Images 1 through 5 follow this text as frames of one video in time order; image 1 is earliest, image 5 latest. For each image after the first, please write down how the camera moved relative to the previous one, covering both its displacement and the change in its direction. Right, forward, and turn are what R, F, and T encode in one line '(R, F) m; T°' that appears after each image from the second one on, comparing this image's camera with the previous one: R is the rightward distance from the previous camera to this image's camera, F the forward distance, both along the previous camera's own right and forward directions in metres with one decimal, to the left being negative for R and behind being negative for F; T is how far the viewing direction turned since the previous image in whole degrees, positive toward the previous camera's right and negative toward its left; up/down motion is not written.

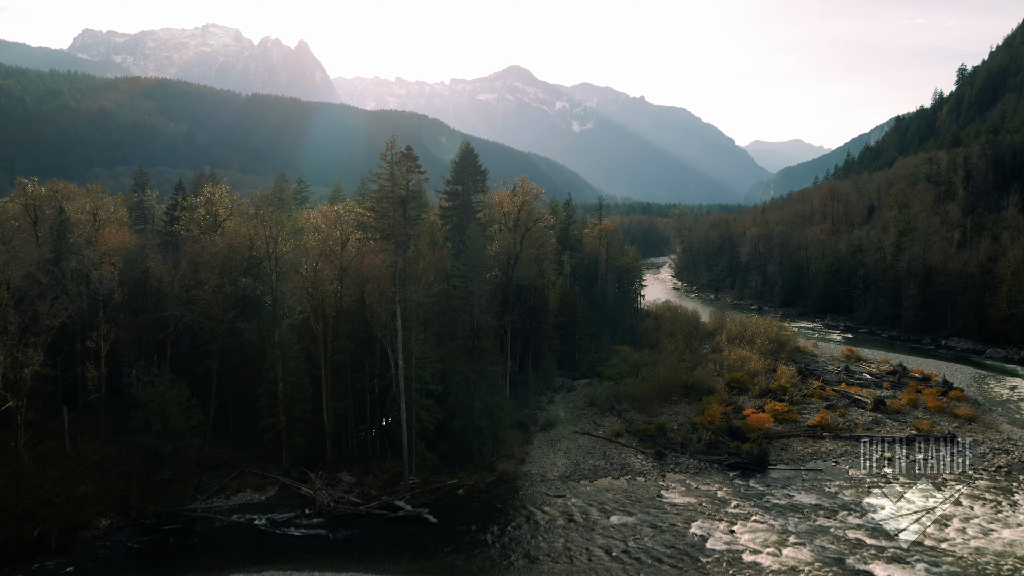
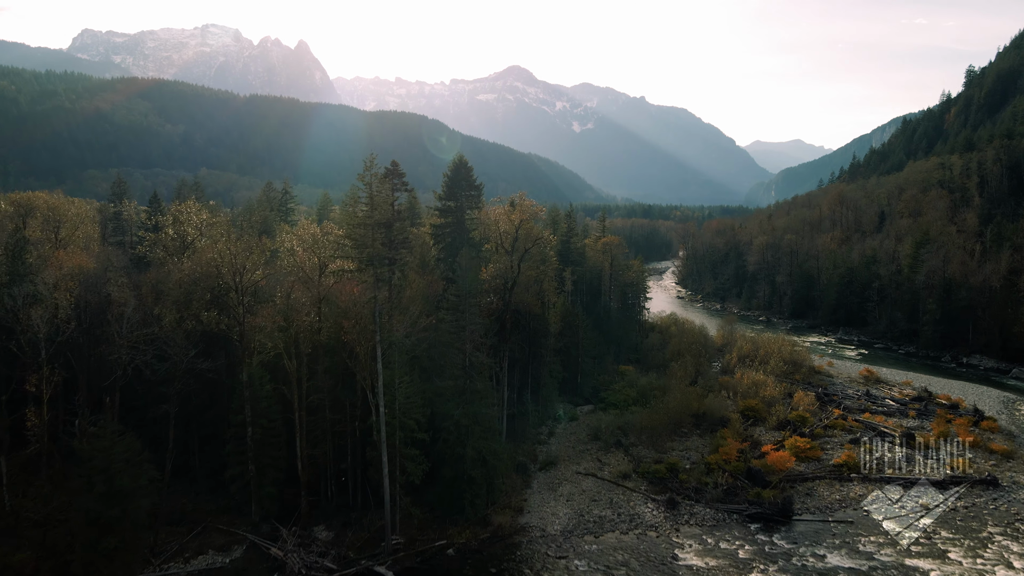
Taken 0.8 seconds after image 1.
(+0.1, +3.3) m; 0°
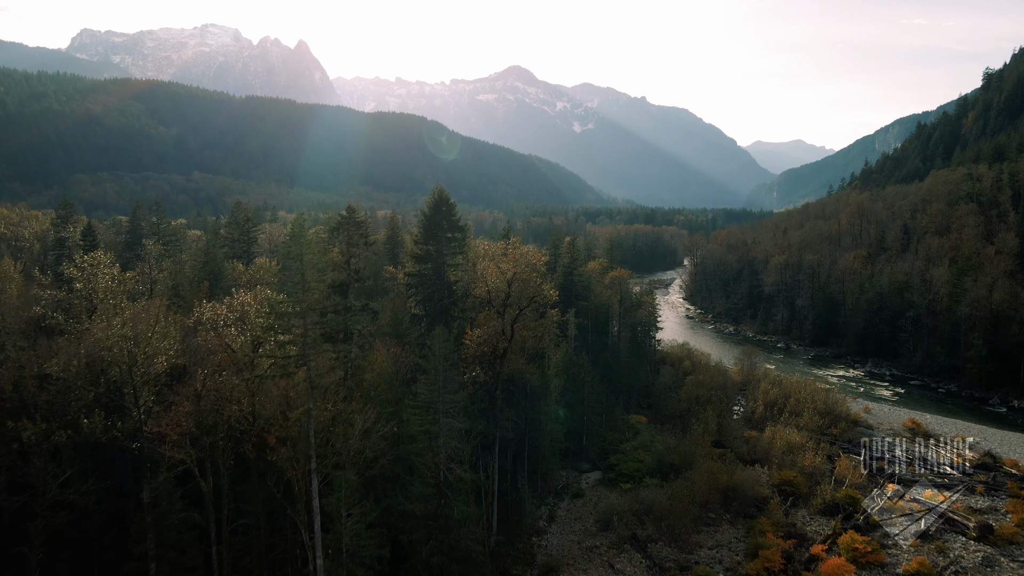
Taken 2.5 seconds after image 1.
(+0.3, +6.8) m; 0°
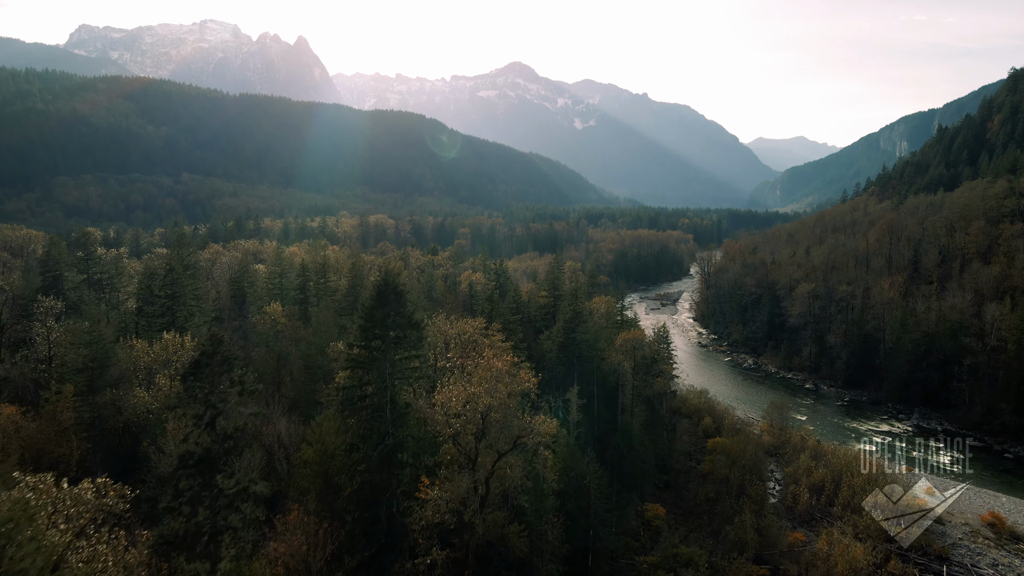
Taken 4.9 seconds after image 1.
(+0.6, +9.0) m; 0°
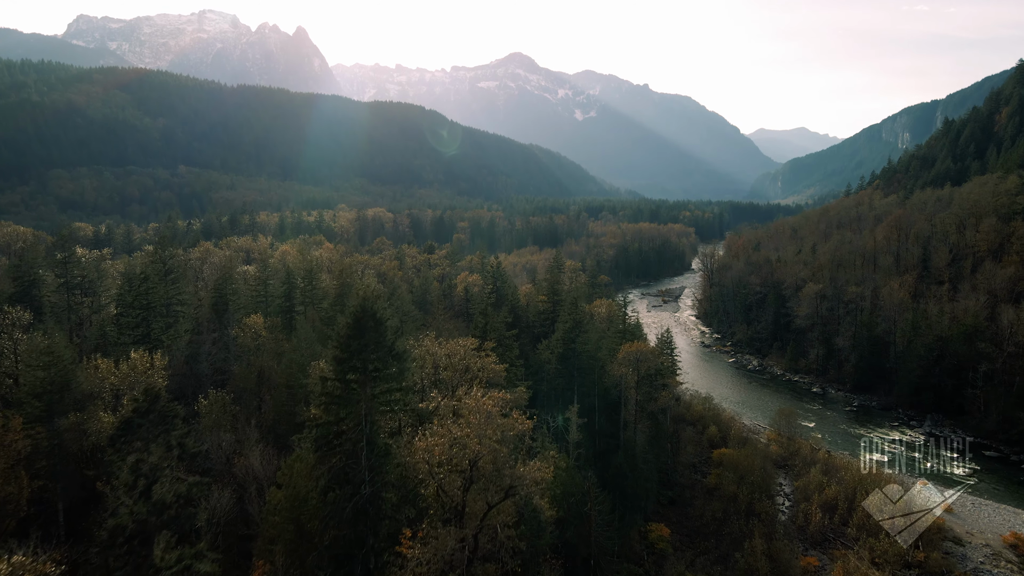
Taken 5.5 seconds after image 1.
(+0.2, +2.2) m; 0°
